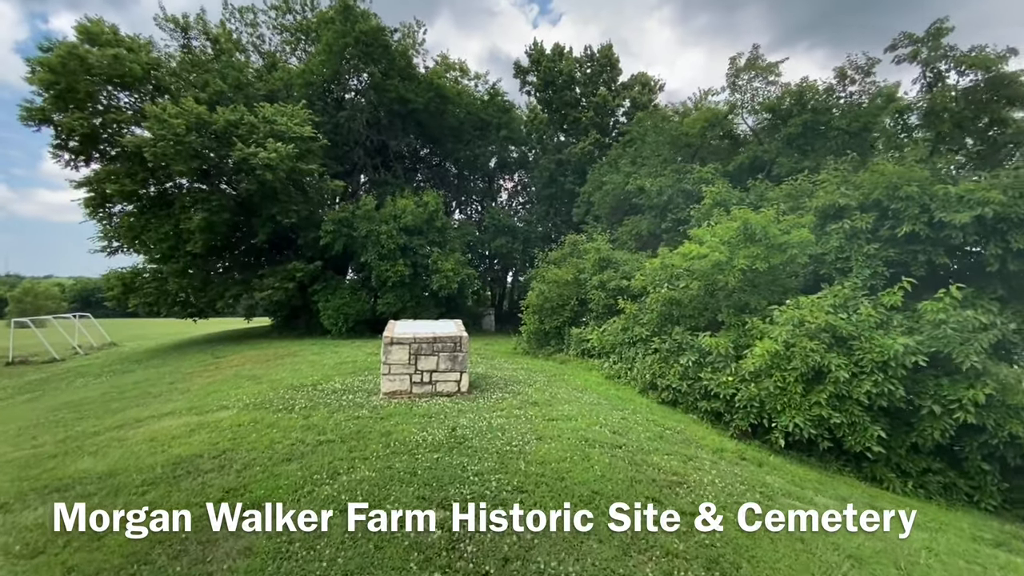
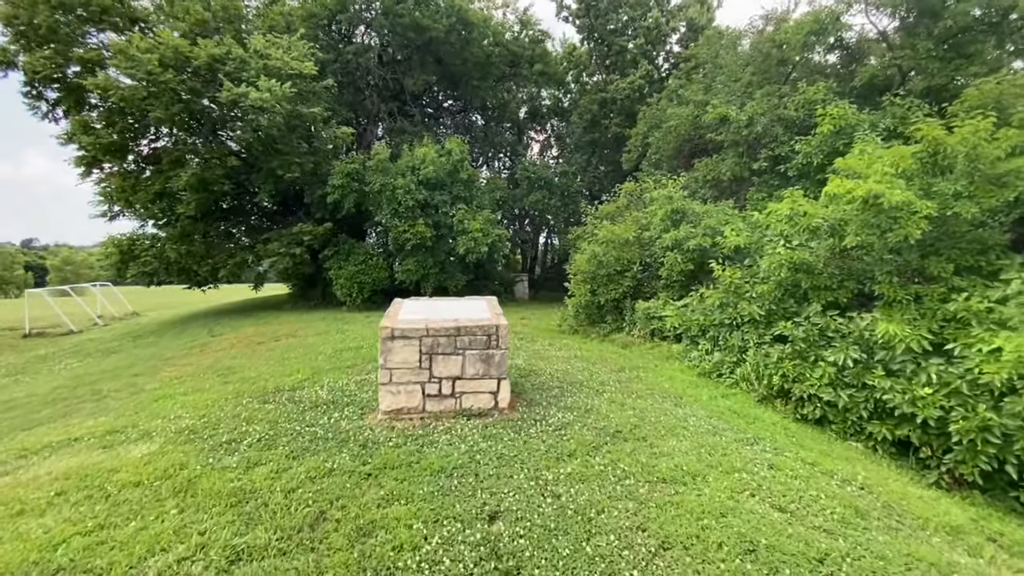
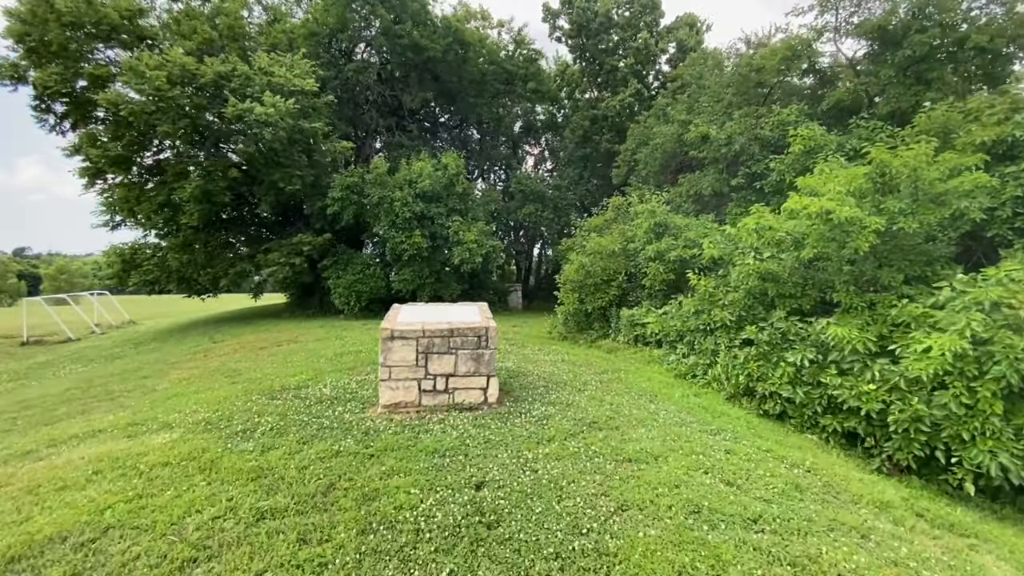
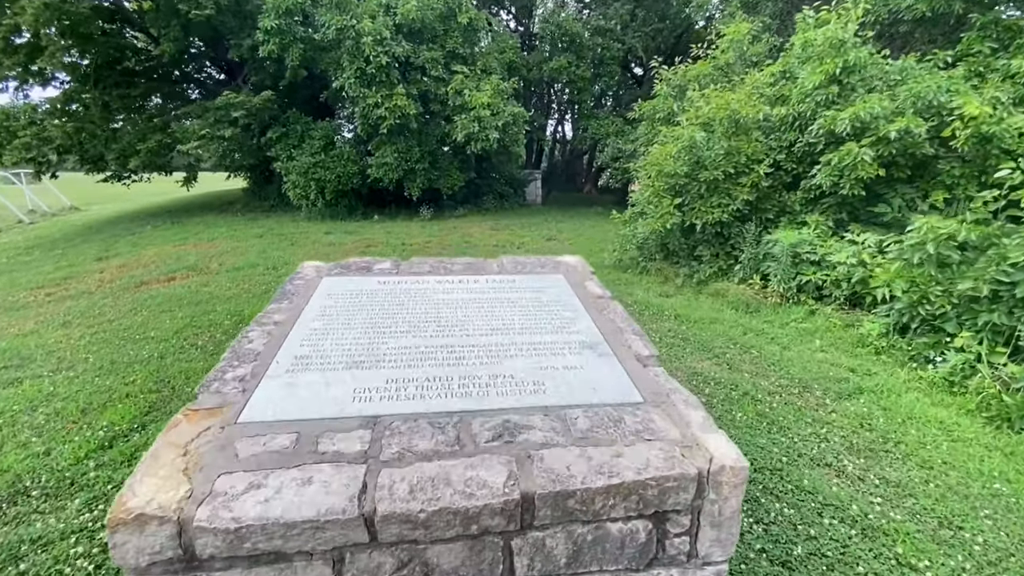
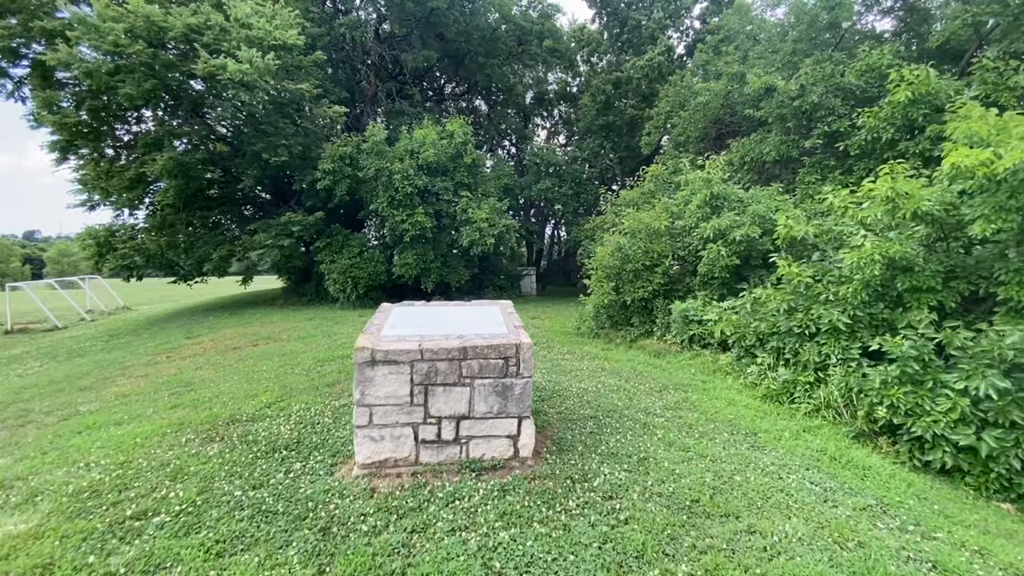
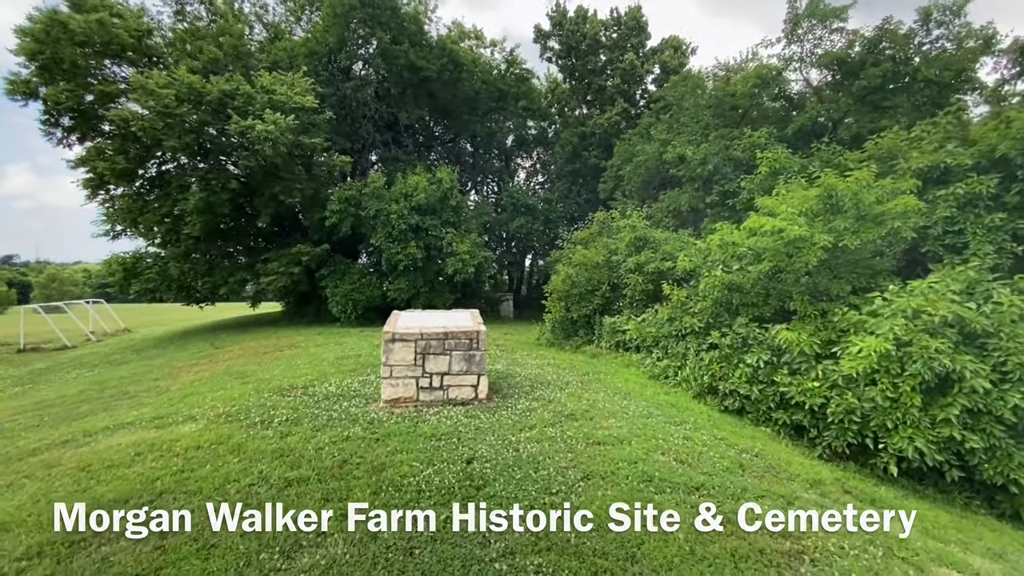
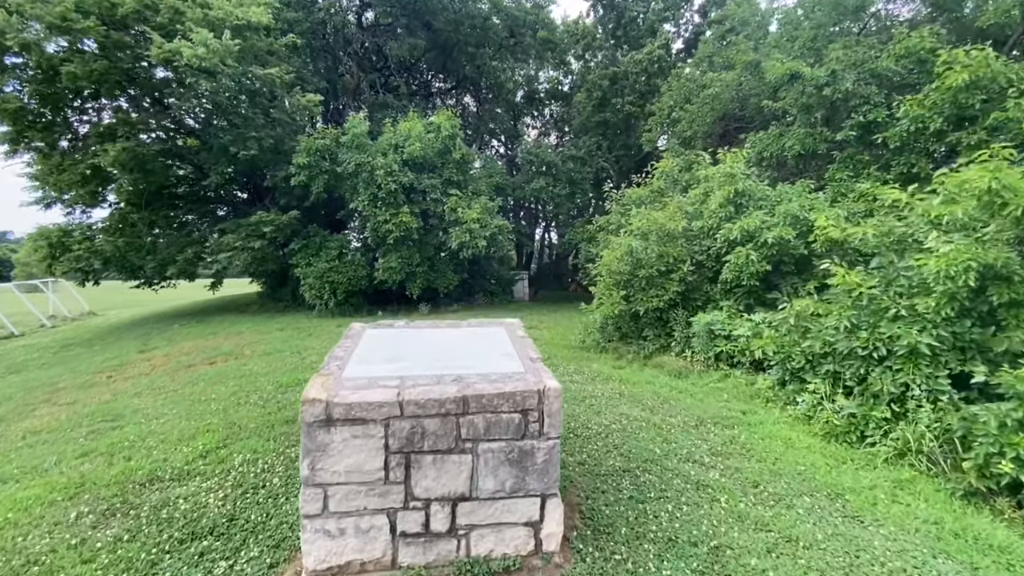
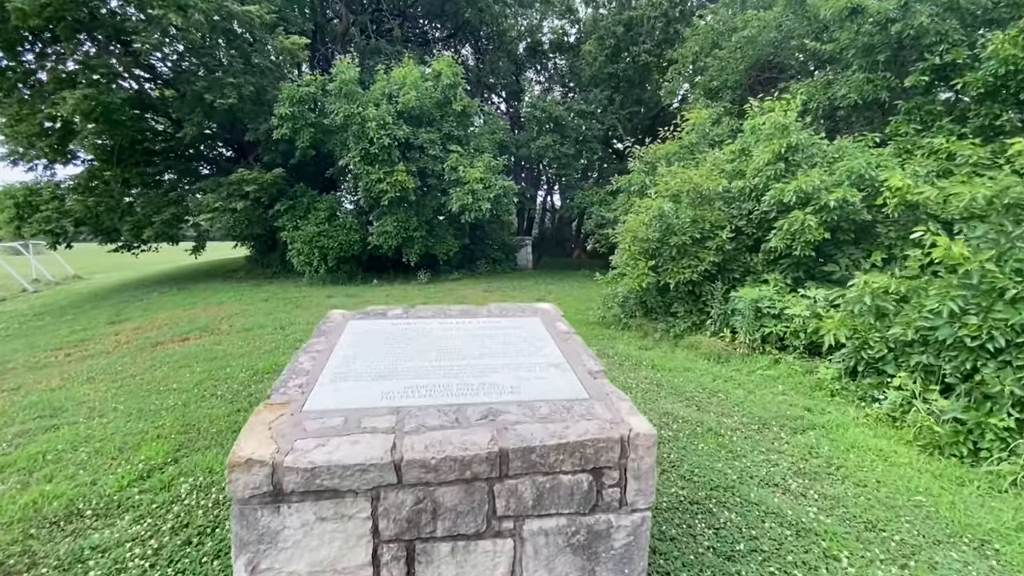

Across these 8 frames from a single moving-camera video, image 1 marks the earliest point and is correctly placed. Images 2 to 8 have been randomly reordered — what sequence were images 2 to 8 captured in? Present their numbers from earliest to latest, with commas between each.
6, 3, 2, 5, 7, 8, 4
